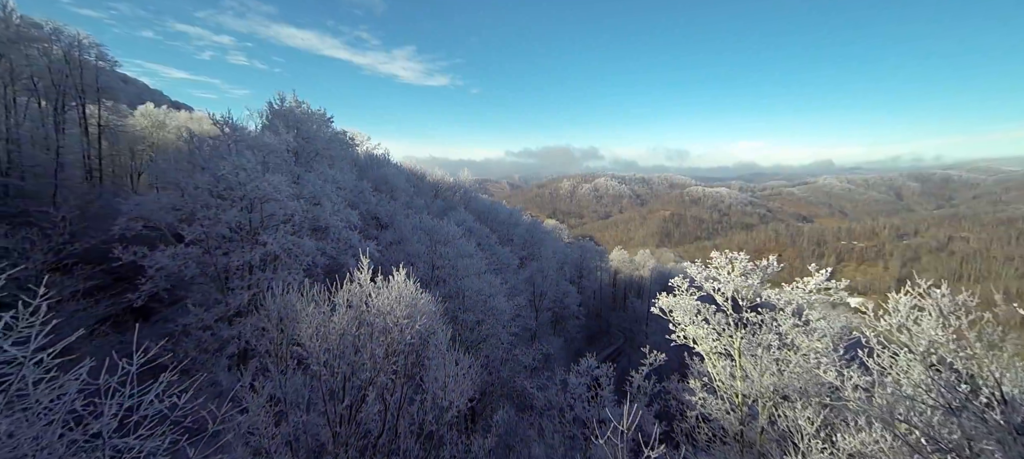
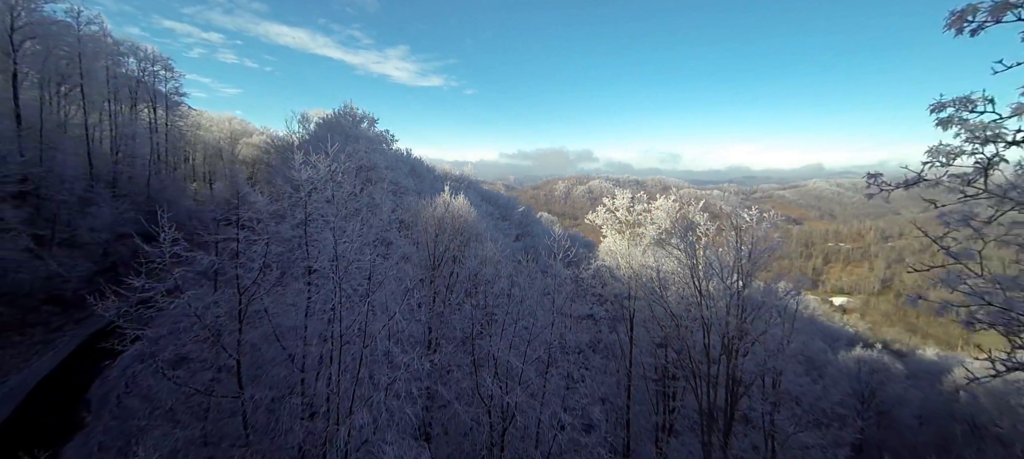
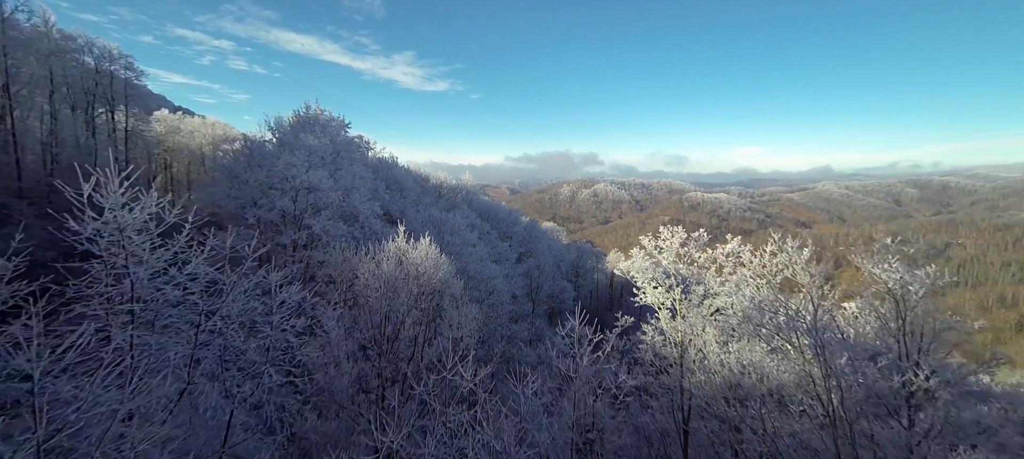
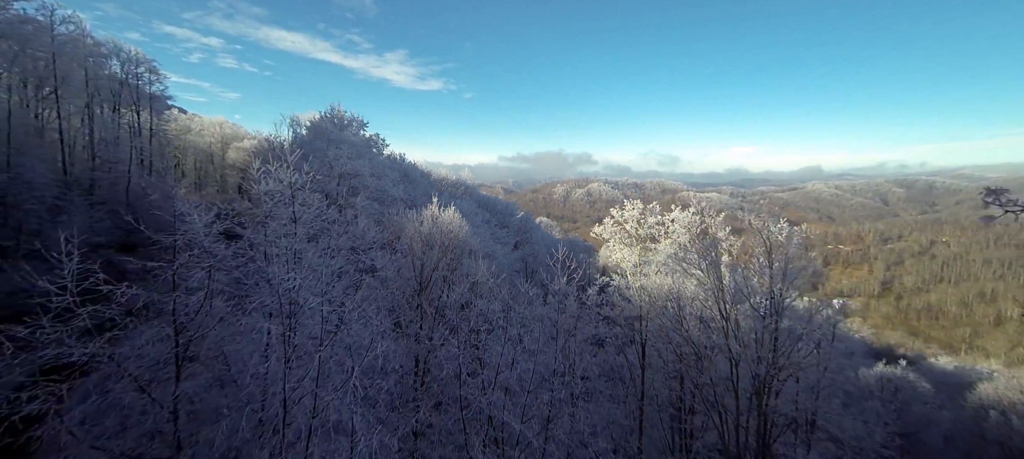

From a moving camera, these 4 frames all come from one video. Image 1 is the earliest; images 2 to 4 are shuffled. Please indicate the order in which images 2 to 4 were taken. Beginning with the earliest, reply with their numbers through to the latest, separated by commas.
3, 4, 2
